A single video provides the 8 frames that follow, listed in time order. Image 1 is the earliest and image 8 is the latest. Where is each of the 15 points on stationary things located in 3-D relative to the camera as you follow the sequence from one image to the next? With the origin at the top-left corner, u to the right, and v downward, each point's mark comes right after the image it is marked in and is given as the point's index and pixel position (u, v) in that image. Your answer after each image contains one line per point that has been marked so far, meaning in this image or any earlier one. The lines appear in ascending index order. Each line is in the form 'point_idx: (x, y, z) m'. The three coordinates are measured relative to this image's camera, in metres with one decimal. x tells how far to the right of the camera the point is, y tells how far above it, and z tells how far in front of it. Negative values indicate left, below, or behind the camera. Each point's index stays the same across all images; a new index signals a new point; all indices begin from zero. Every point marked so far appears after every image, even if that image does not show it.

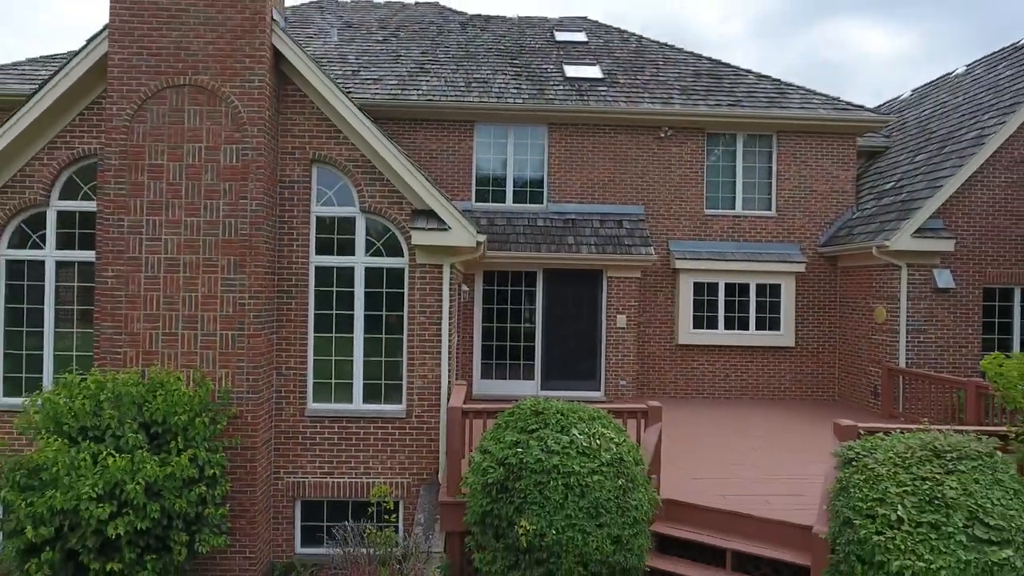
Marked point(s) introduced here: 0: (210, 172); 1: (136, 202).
0: (-3.2, +1.2, +7.1) m
1: (-4.0, +0.9, +7.0) m
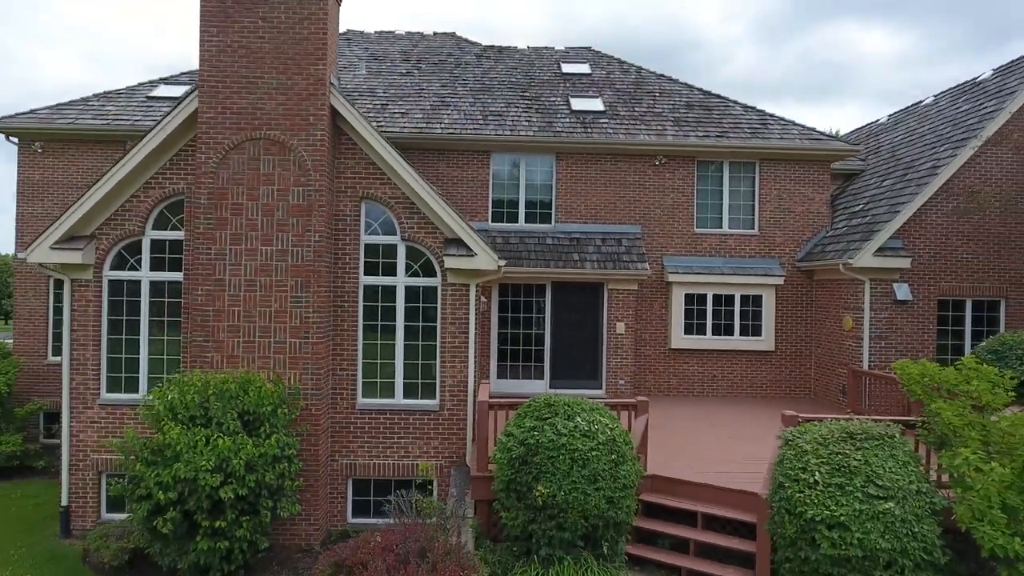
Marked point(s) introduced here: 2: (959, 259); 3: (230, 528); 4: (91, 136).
0: (-3.0, +1.0, +8.6) m
1: (-3.8, +0.7, +8.6) m
2: (+8.1, +0.5, +11.8) m
3: (-3.2, -2.7, +7.5) m
4: (-8.6, +3.1, +13.2) m
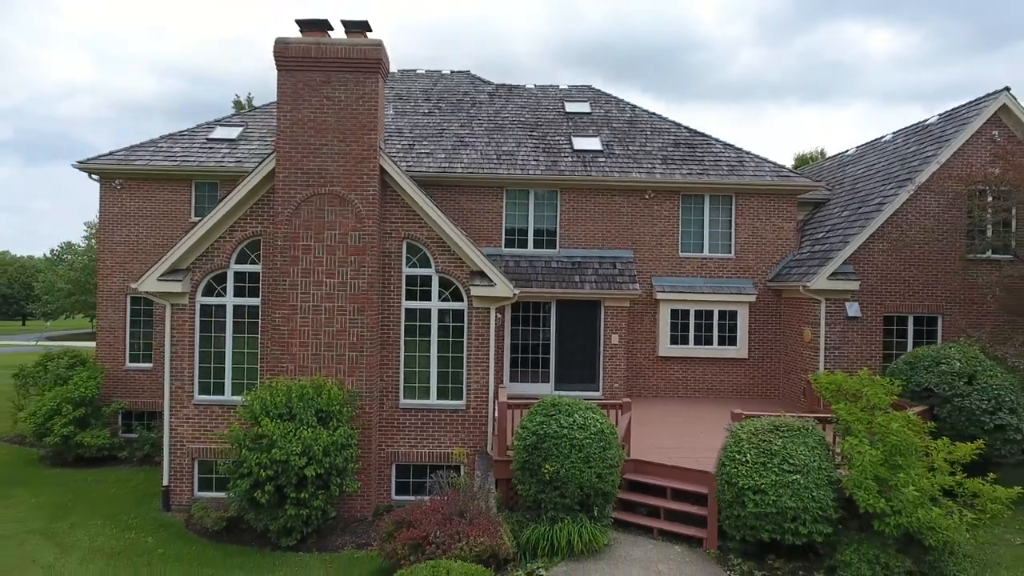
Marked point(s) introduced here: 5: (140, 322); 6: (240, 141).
0: (-2.8, +0.6, +10.8) m
1: (-3.6, +0.3, +10.8) m
2: (+8.4, +0.2, +13.9) m
3: (-3.0, -3.1, +9.7) m
4: (-8.3, +2.7, +15.5) m
5: (-8.9, -0.8, +15.7) m
6: (-6.8, +3.7, +16.3) m
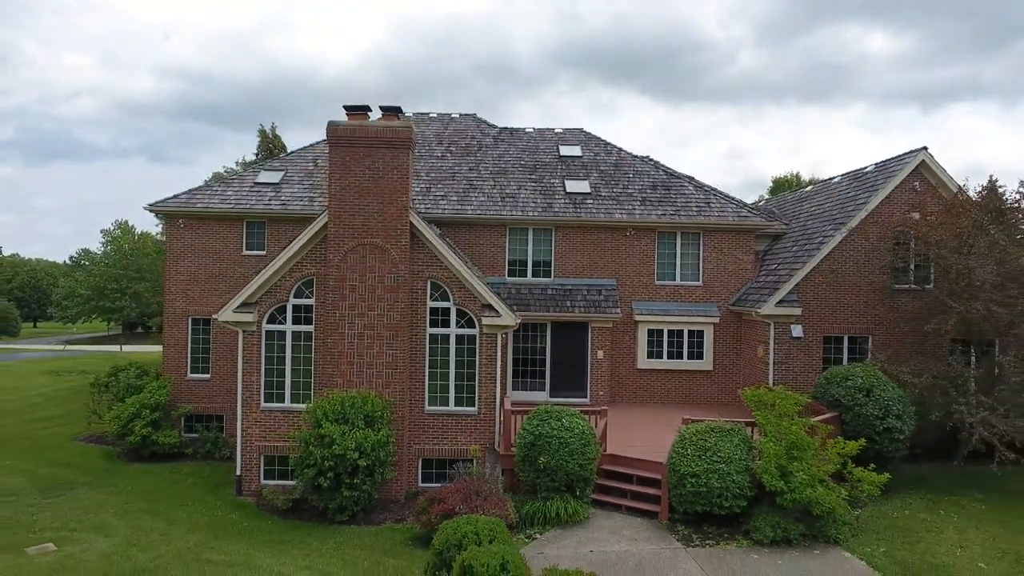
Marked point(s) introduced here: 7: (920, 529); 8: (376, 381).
0: (-2.8, 0.0, +13.7) m
1: (-3.6, -0.3, +13.7) m
2: (+8.4, -0.5, +16.8) m
3: (-2.9, -3.7, +12.6) m
4: (-8.3, +2.1, +18.4) m
5: (-8.8, -1.4, +18.5) m
6: (-6.7, +3.0, +19.2) m
7: (+6.8, -4.0, +10.9) m
8: (-2.8, -1.9, +13.6) m
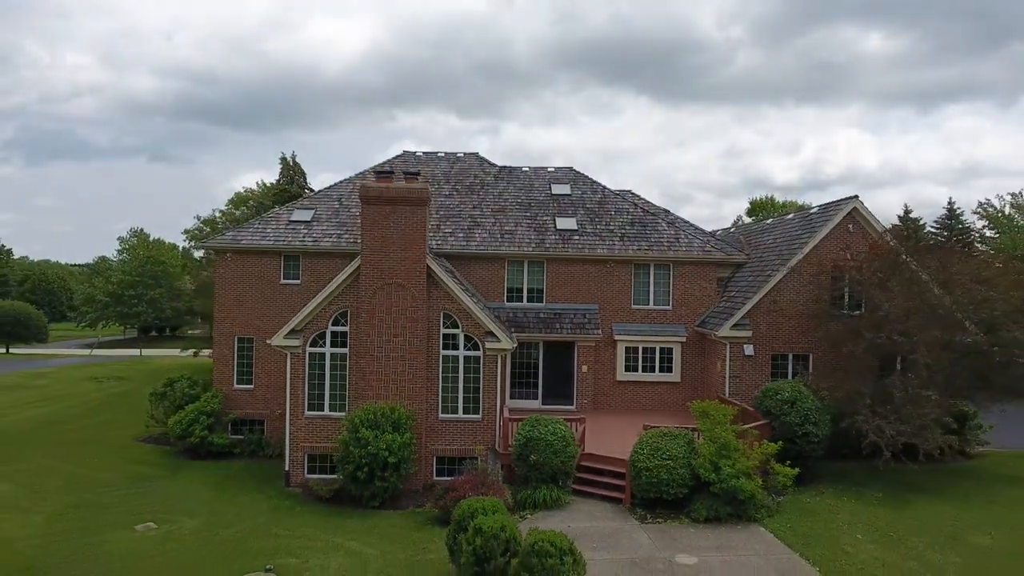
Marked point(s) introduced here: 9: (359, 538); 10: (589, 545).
0: (-2.8, -0.8, +16.9) m
1: (-3.6, -1.1, +16.9) m
2: (+8.3, -1.3, +20.1) m
3: (-3.0, -4.5, +15.8) m
4: (-8.3, +1.3, +21.6) m
5: (-8.9, -2.2, +21.8) m
6: (-6.8, +2.3, +22.4) m
7: (+6.8, -4.8, +14.1) m
8: (-2.9, -2.7, +16.8) m
9: (-3.2, -5.3, +13.8) m
10: (+1.4, -4.8, +12.3) m
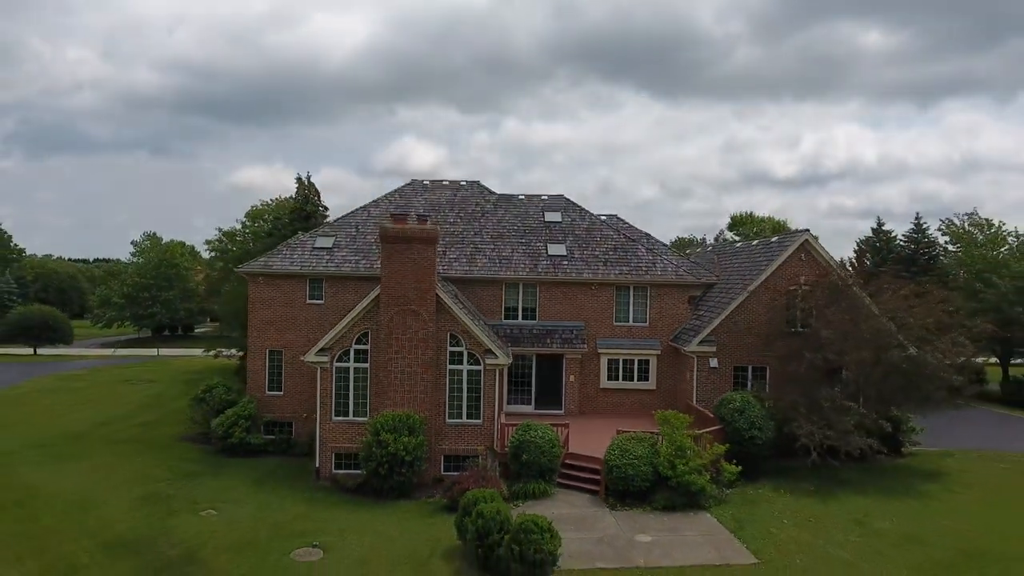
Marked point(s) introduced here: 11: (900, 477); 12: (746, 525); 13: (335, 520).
0: (-3.0, -1.6, +20.1) m
1: (-3.8, -1.9, +20.0) m
2: (+8.2, -2.0, +23.2) m
3: (-3.1, -5.3, +18.9) m
4: (-8.5, +0.6, +24.7) m
5: (-9.0, -2.9, +24.9) m
6: (-6.9, +1.5, +25.5) m
7: (+6.6, -5.6, +17.3) m
8: (-3.0, -3.5, +20.0) m
9: (-3.3, -6.1, +16.9) m
10: (+1.3, -5.6, +15.4) m
11: (+11.7, -5.7, +19.7) m
12: (+5.6, -5.7, +15.7) m
13: (-4.7, -6.1, +17.2) m
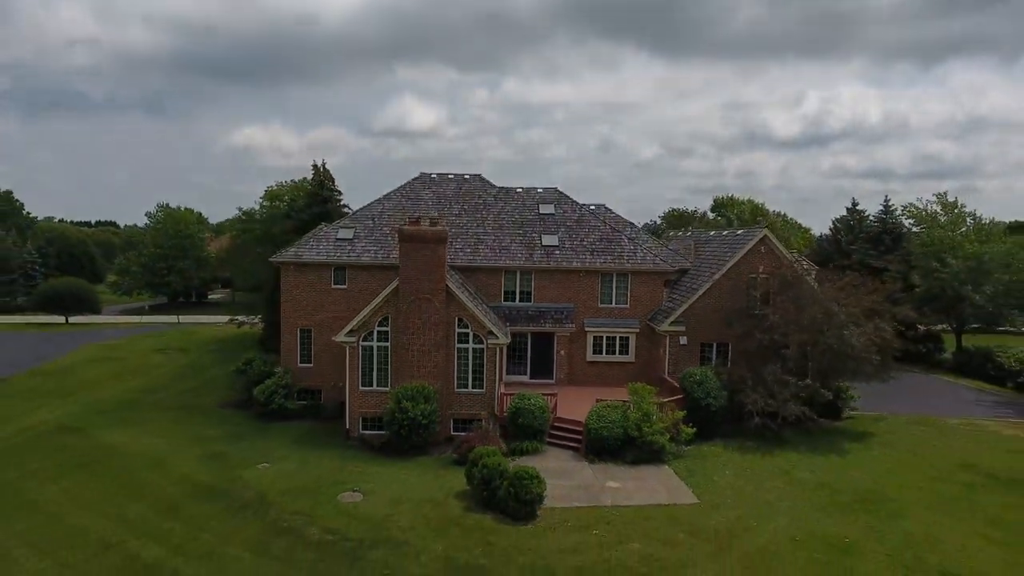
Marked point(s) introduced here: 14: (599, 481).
0: (-3.0, -1.3, +23.9) m
1: (-3.8, -1.6, +23.9) m
2: (+8.1, -1.6, +27.0) m
3: (-3.2, -5.1, +23.0) m
4: (-8.5, +1.1, +28.4) m
5: (-9.1, -2.4, +28.8) m
6: (-7.0, +2.2, +29.1) m
7: (+6.6, -5.5, +21.4) m
8: (-3.1, -3.2, +23.9) m
9: (-3.4, -6.0, +21.0) m
10: (+1.3, -5.6, +19.5) m
11: (+11.6, -5.4, +23.8) m
12: (+5.6, -5.7, +19.8) m
13: (-4.7, -6.0, +21.3) m
14: (+2.6, -5.7, +19.2) m
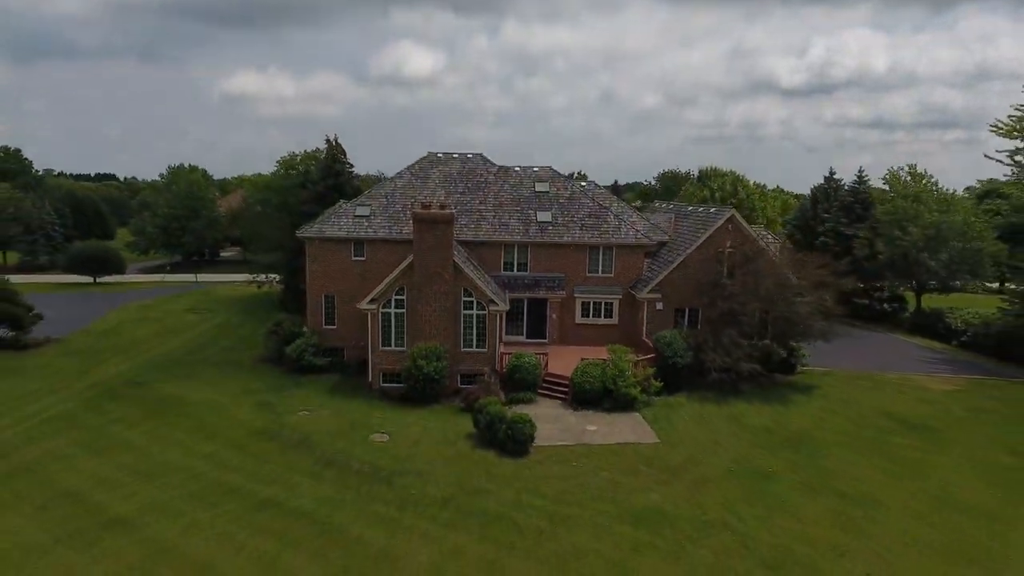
0: (-3.1, -0.2, +27.9) m
1: (-3.9, -0.6, +27.9) m
2: (+8.1, -0.3, +31.0) m
3: (-3.2, -4.1, +27.3) m
4: (-8.6, +2.5, +32.2) m
5: (-9.2, -0.9, +32.8) m
6: (-7.1, +3.6, +32.8) m
7: (+6.5, -4.6, +25.7) m
8: (-3.2, -2.1, +28.0) m
9: (-3.5, -5.1, +25.4) m
10: (+1.2, -4.9, +23.8) m
11: (+11.5, -4.4, +28.1) m
12: (+5.5, -4.9, +24.1) m
13: (-4.8, -5.1, +25.7) m
14: (+2.5, -5.0, +23.6) m
